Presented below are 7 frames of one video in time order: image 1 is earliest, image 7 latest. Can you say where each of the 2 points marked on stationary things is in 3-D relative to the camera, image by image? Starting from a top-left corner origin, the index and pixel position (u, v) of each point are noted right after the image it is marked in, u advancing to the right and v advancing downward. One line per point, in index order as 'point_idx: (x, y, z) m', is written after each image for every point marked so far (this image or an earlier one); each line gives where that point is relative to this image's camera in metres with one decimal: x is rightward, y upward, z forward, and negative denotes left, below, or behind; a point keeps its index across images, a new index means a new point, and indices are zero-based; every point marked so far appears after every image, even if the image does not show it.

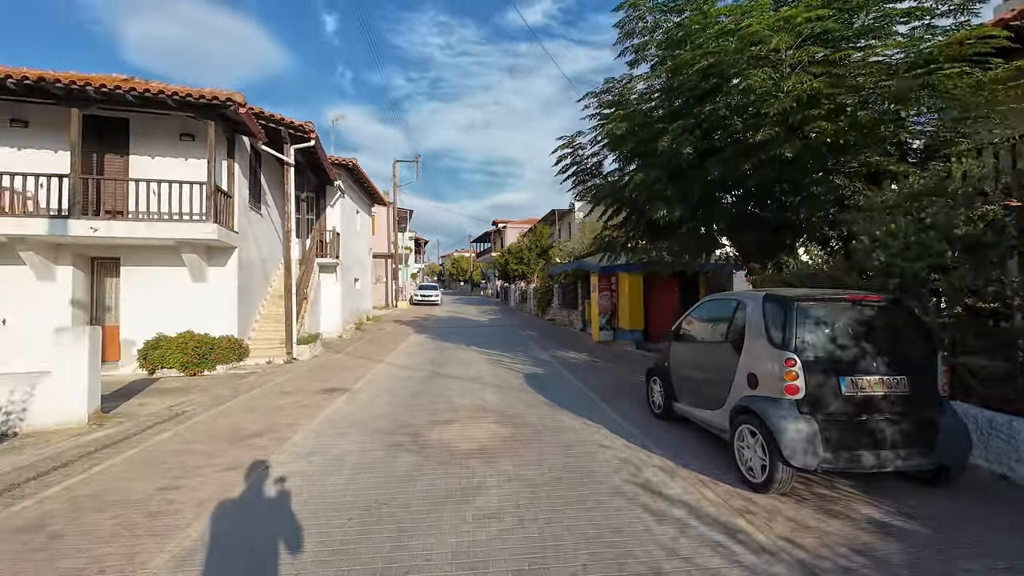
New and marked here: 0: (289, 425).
0: (-3.6, -2.2, +6.8) m
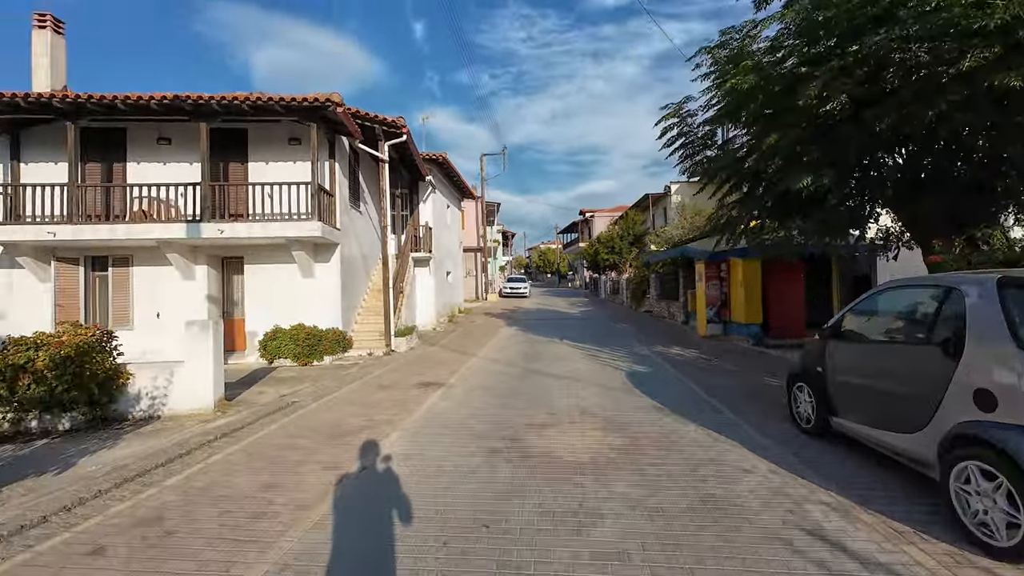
0: (-2.0, -2.1, +6.7) m
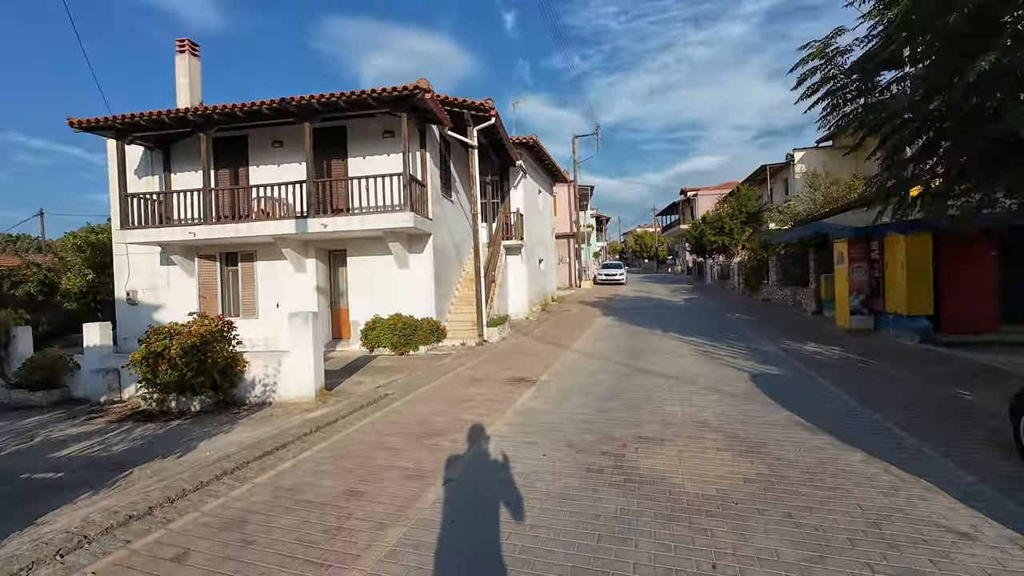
0: (-0.5, -1.9, +6.2) m
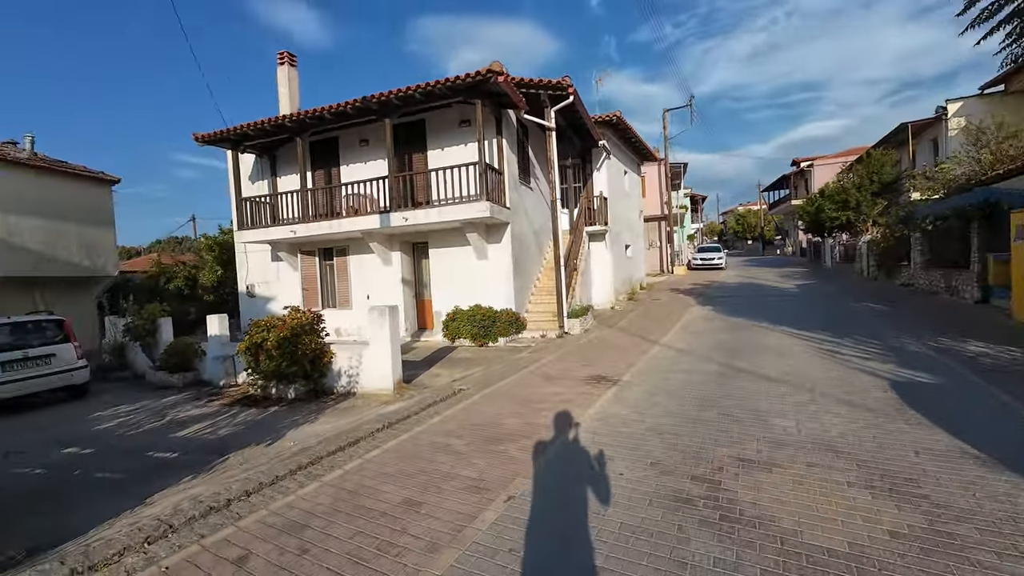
0: (+0.5, -1.9, +5.7) m
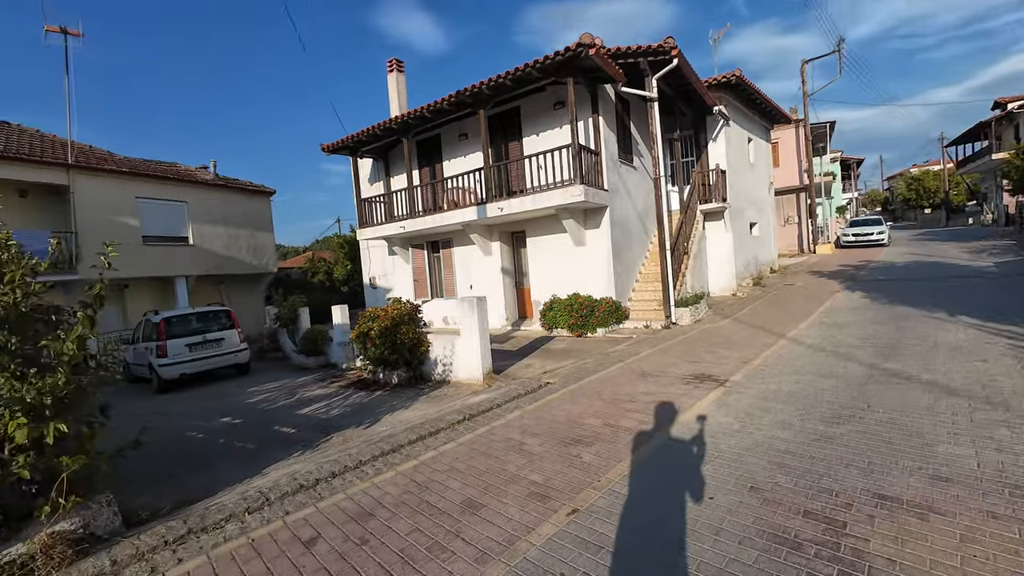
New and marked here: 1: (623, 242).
0: (+1.4, -1.7, +5.1) m
1: (+3.4, +1.4, +13.3) m
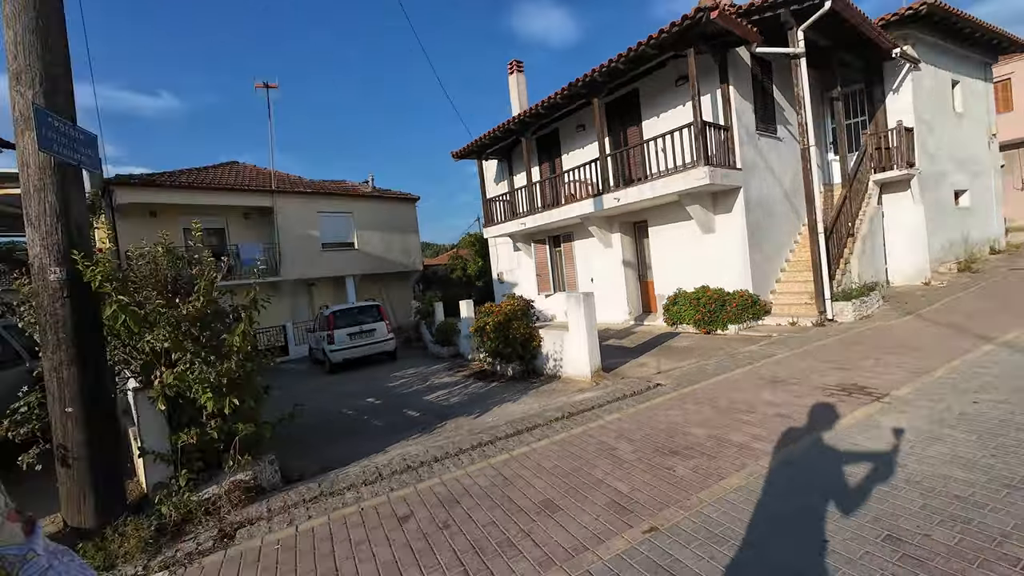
0: (+2.4, -1.7, +4.5) m
1: (+6.8, +1.7, +11.6) m
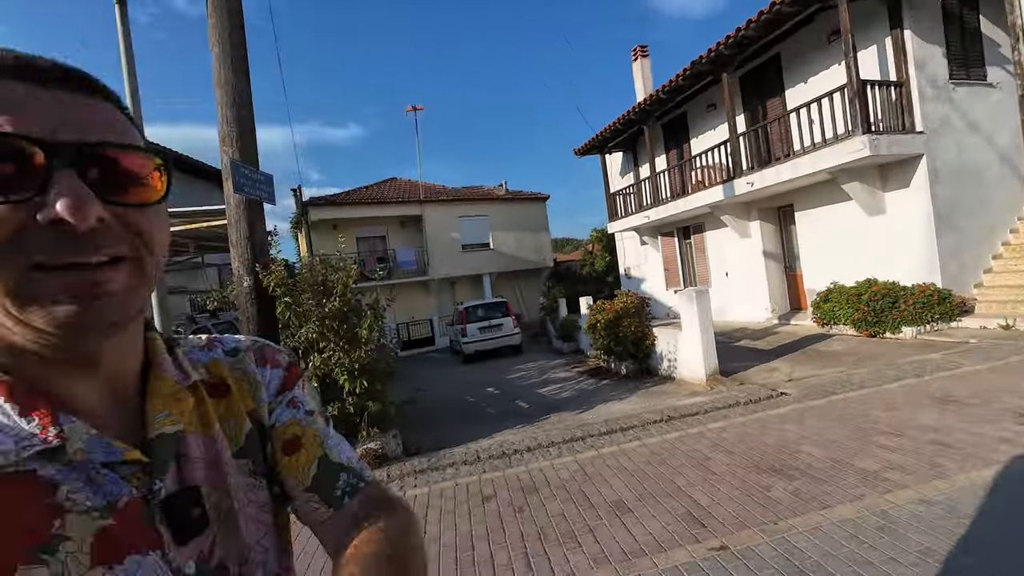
0: (+3.2, -1.7, +3.8) m
1: (+9.5, +1.8, +9.1) m
